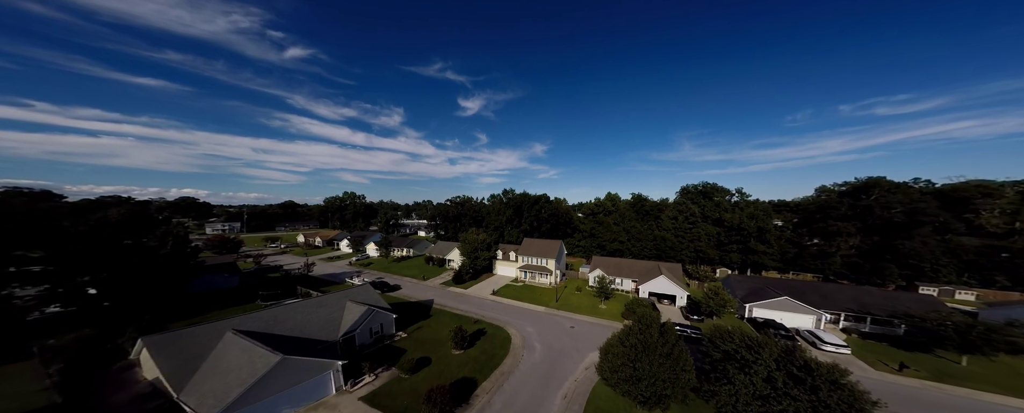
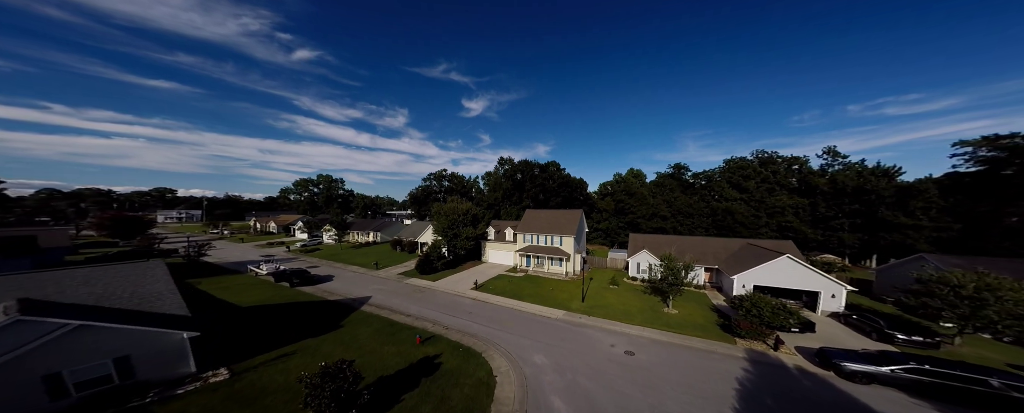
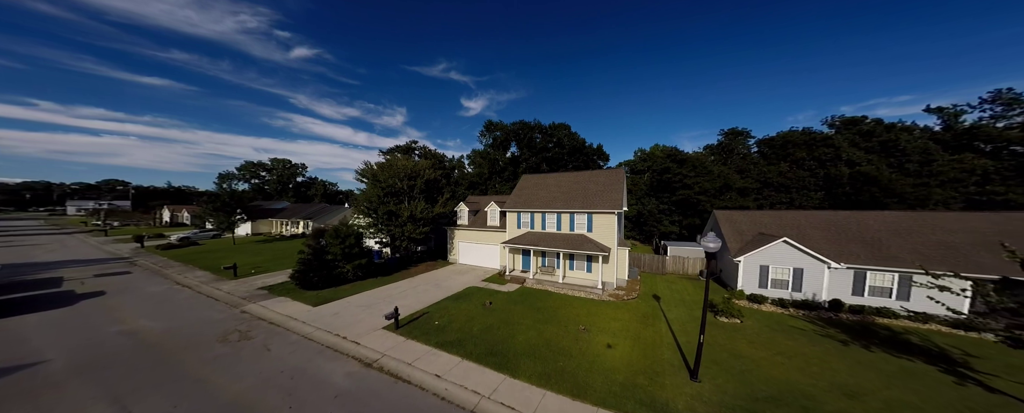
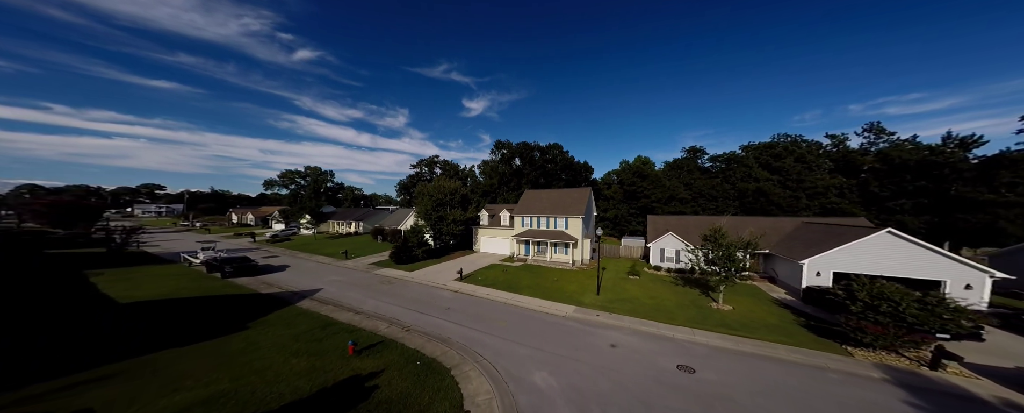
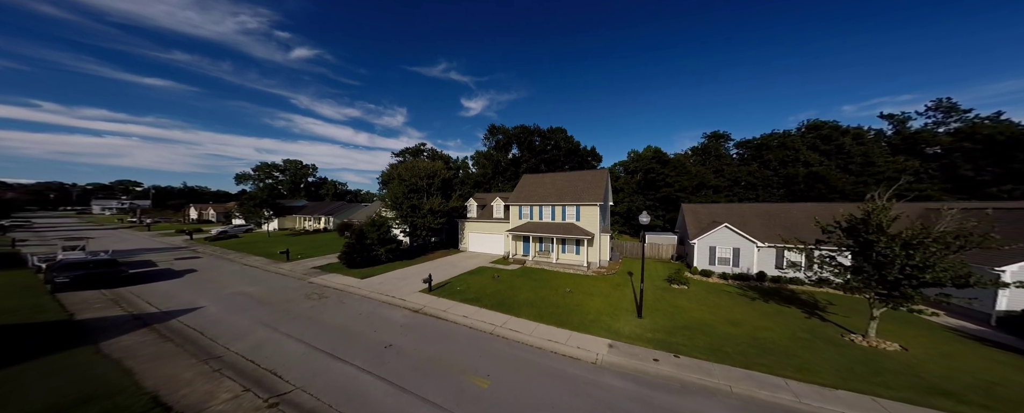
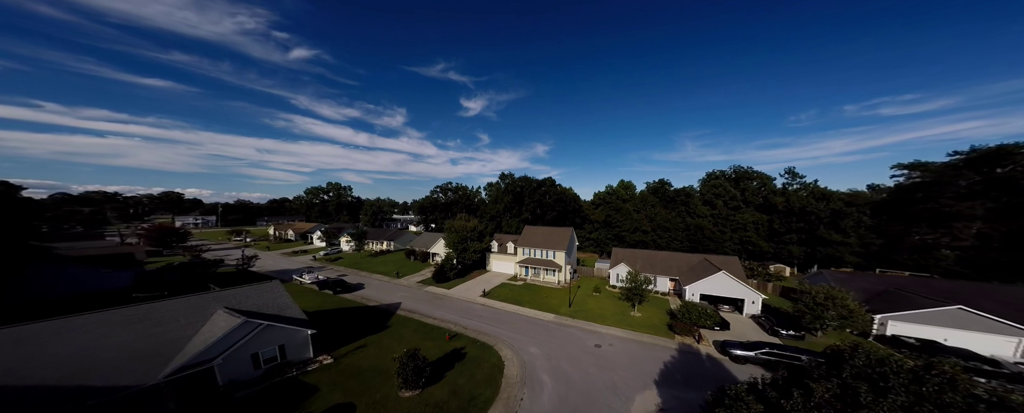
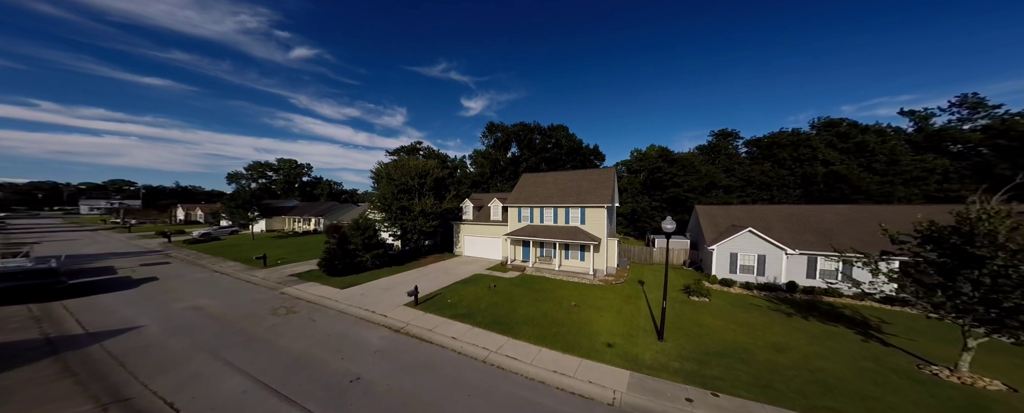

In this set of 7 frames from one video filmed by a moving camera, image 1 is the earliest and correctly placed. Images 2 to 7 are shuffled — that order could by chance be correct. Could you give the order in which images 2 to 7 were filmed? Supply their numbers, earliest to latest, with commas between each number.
6, 2, 4, 5, 7, 3
